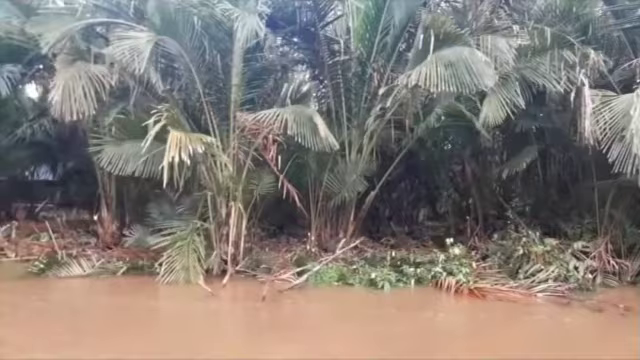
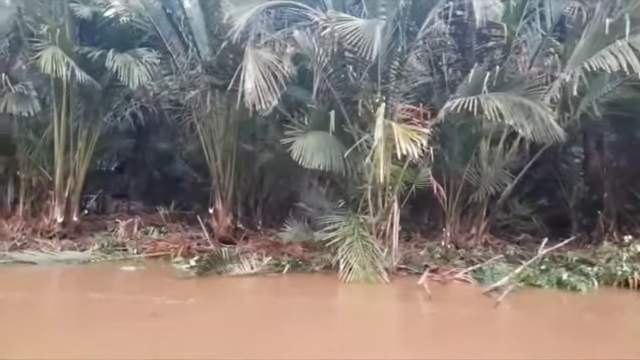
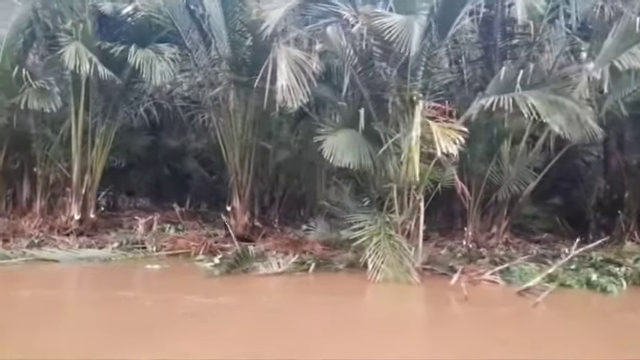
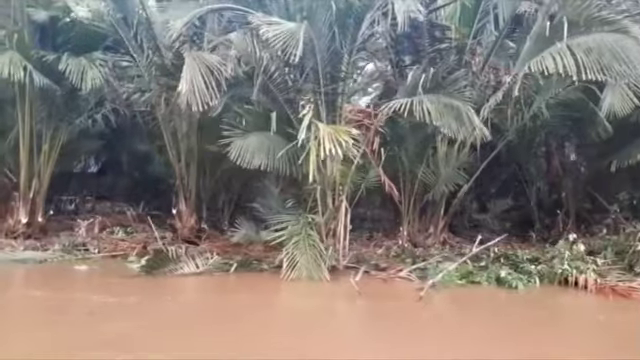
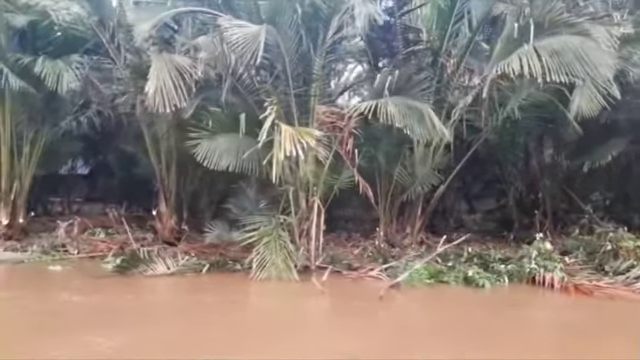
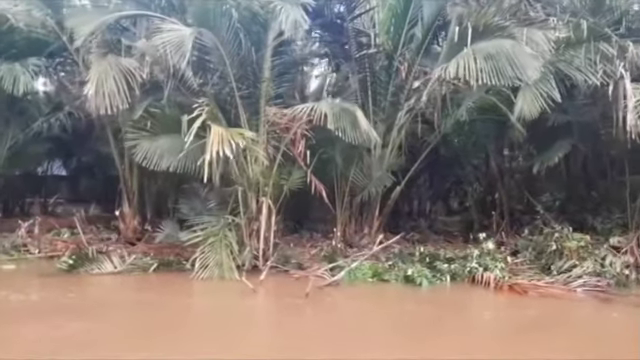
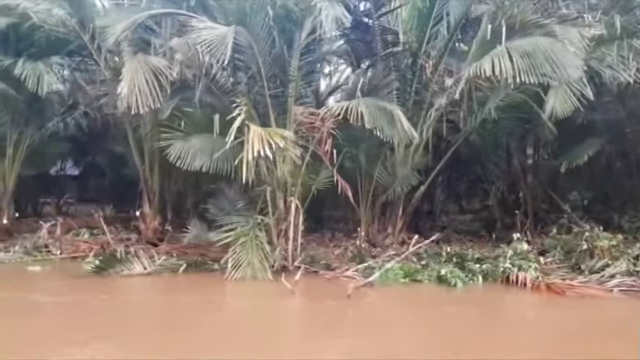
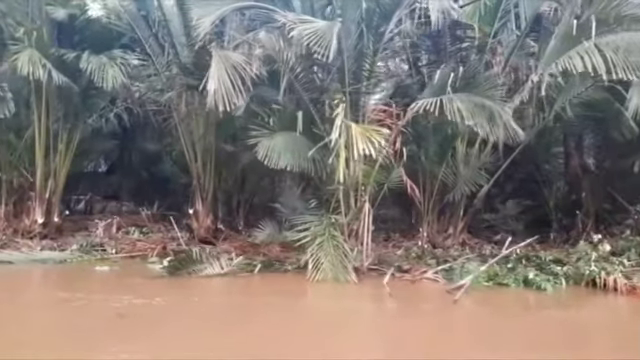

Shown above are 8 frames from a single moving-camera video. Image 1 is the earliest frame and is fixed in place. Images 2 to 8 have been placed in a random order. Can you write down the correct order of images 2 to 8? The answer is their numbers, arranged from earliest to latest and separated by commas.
6, 7, 5, 4, 8, 2, 3
